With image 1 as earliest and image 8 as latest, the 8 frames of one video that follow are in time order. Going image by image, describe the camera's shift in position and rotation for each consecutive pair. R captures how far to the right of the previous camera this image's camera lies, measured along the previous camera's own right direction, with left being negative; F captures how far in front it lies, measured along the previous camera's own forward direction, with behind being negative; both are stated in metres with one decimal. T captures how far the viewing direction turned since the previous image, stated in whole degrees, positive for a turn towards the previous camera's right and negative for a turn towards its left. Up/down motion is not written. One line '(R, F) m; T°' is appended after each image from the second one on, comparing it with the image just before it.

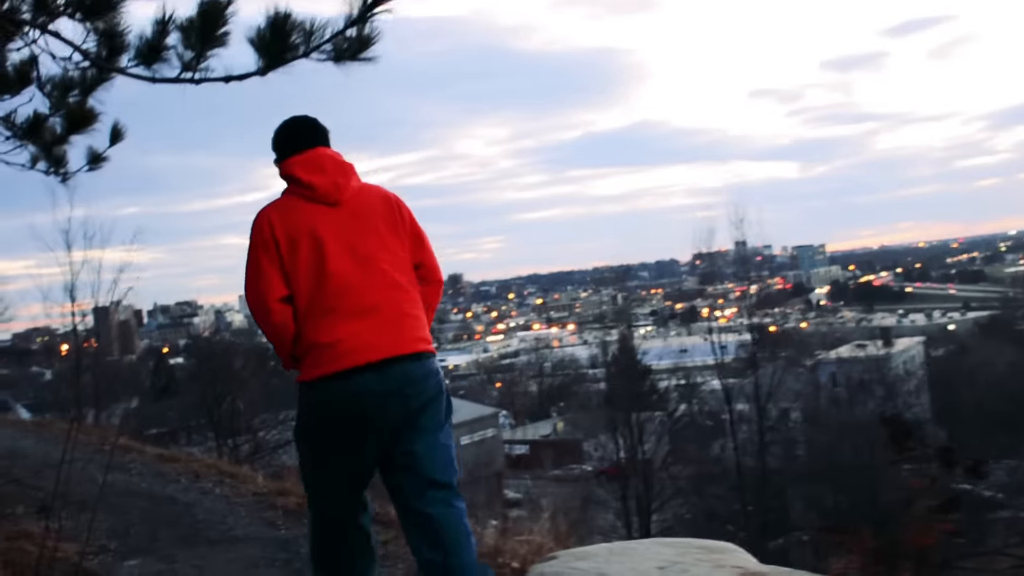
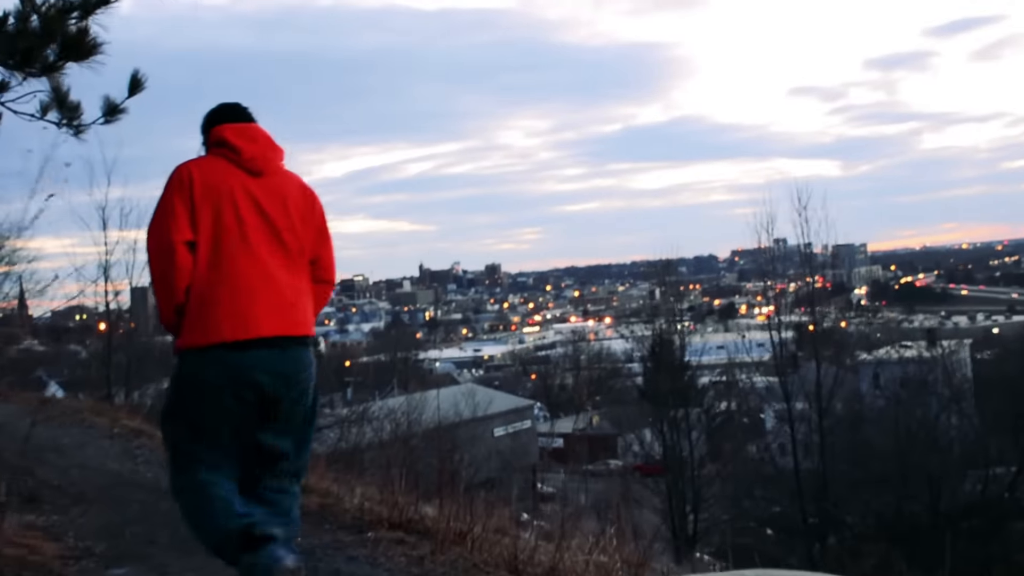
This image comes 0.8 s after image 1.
(0.0, +0.2) m; -2°
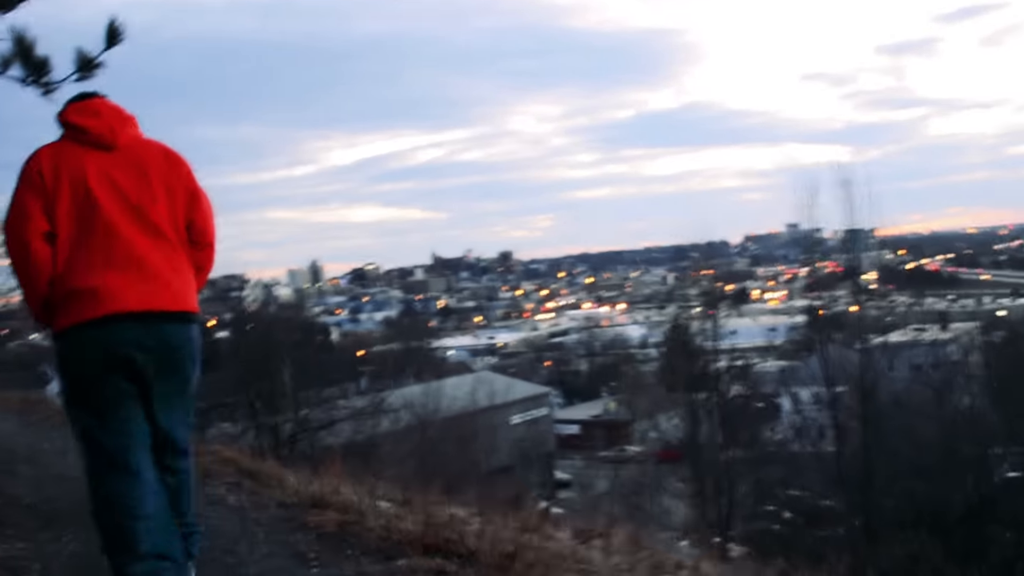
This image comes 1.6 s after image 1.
(0.0, +0.2) m; -1°
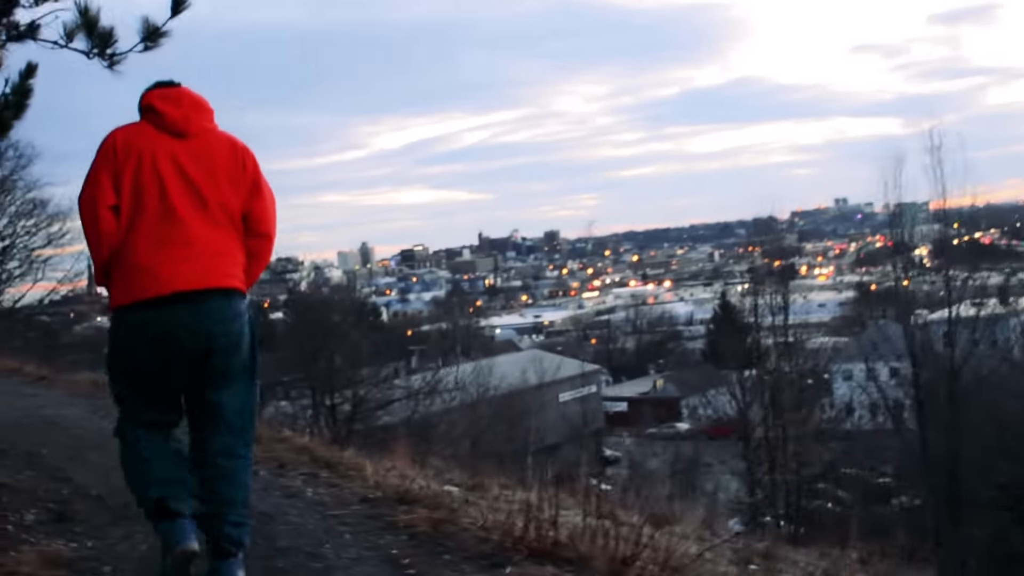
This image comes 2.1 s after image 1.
(0.0, 0.0) m; -2°
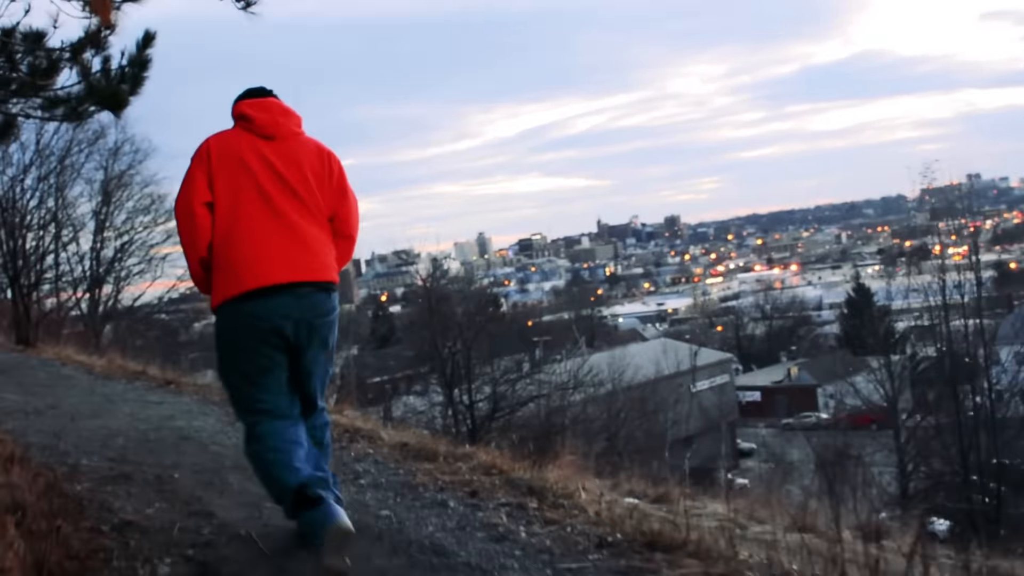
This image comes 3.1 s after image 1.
(-0.2, +0.7) m; -5°
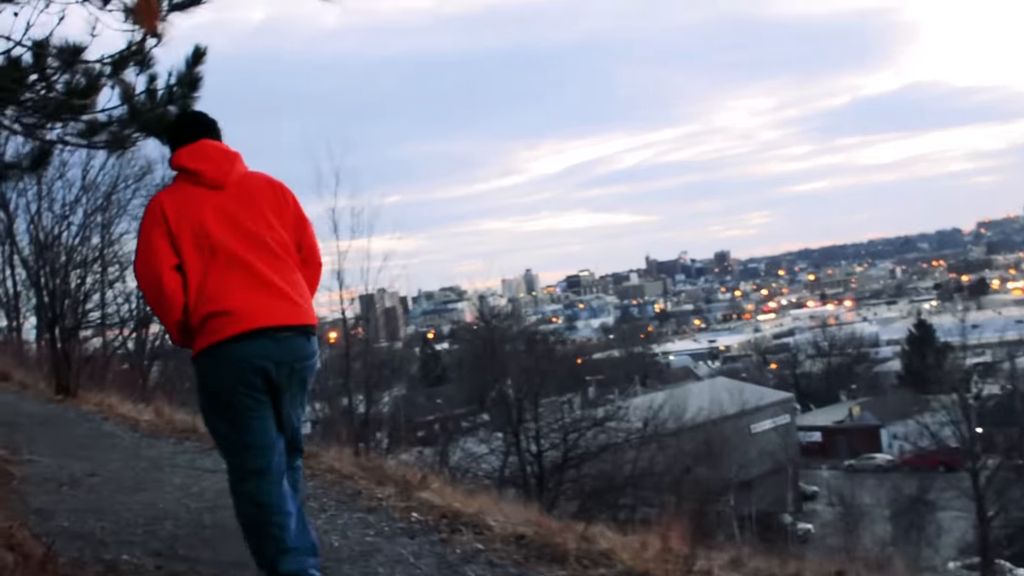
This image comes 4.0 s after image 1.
(-0.1, +0.5) m; -2°
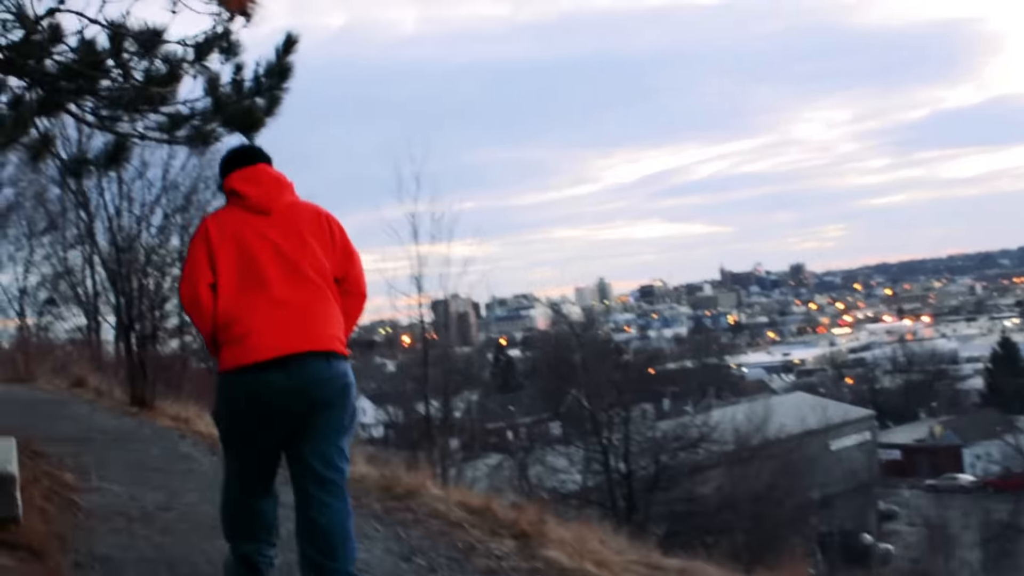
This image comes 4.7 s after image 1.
(-0.1, +0.3) m; -3°
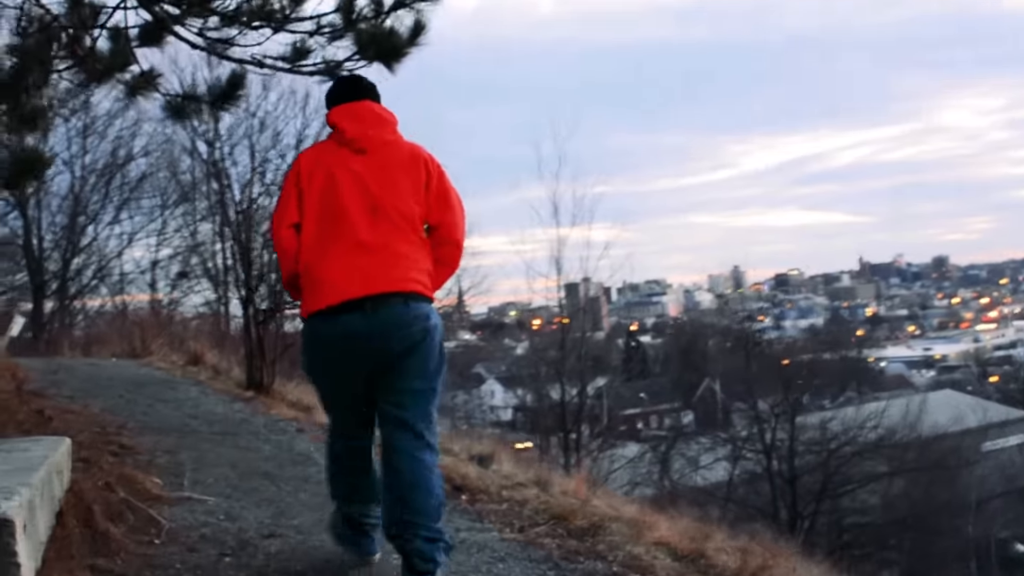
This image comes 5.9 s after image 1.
(-0.1, +0.5) m; -5°
